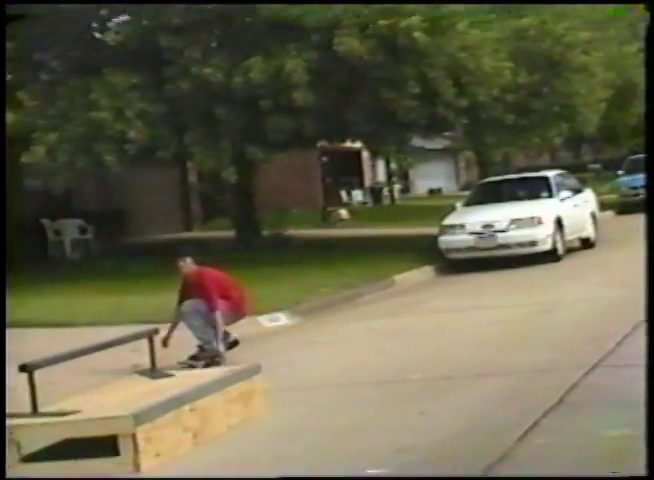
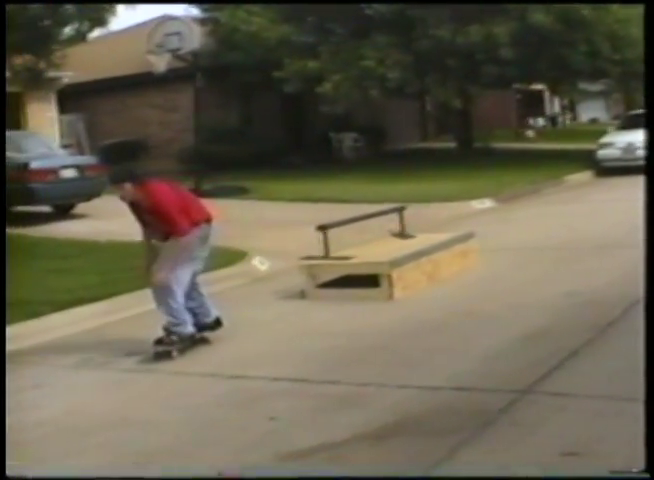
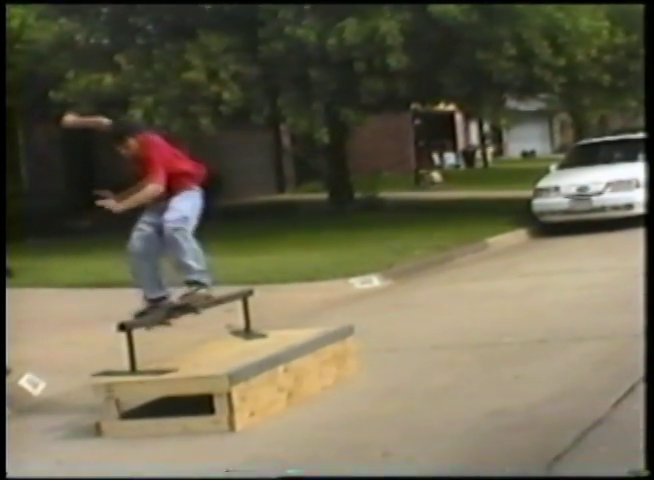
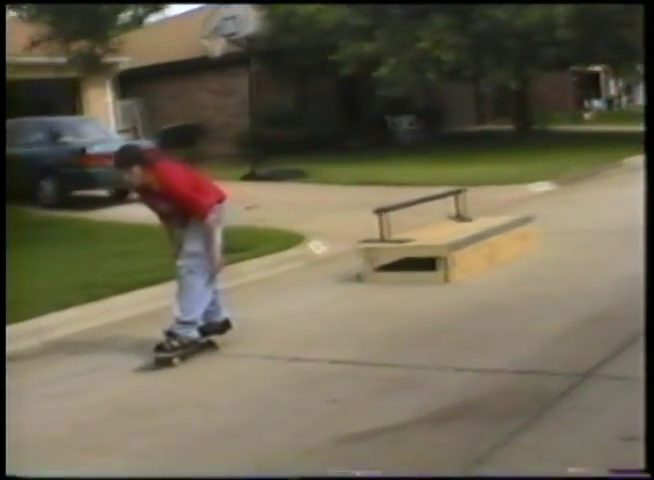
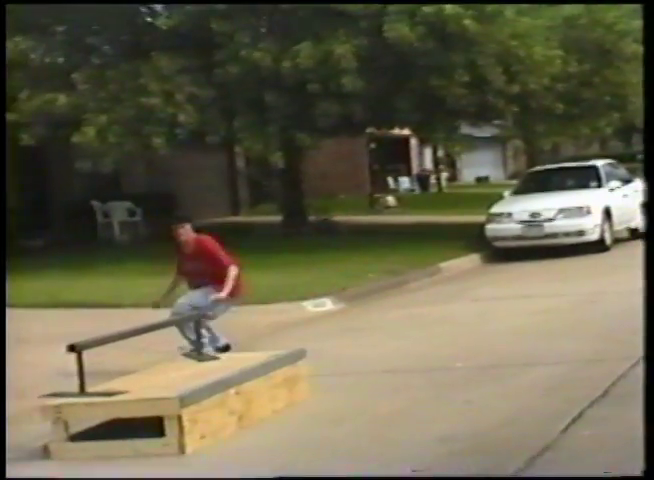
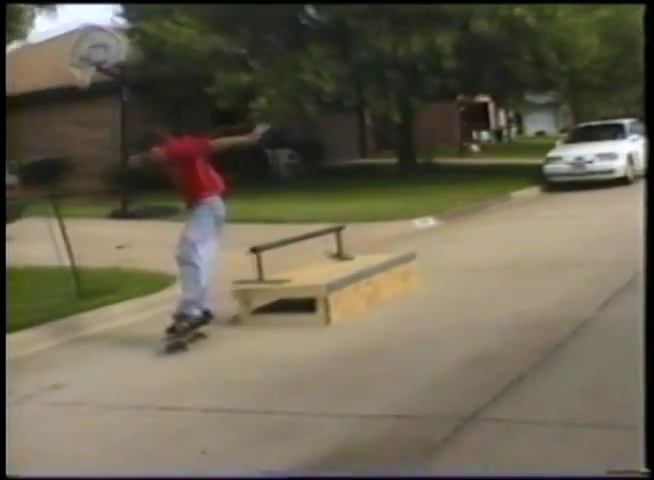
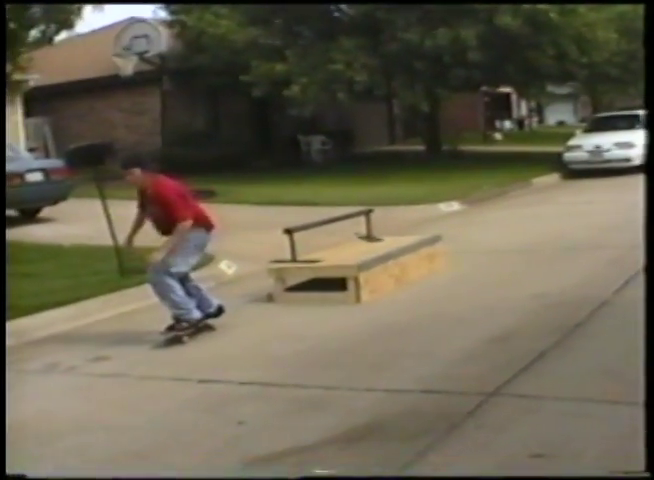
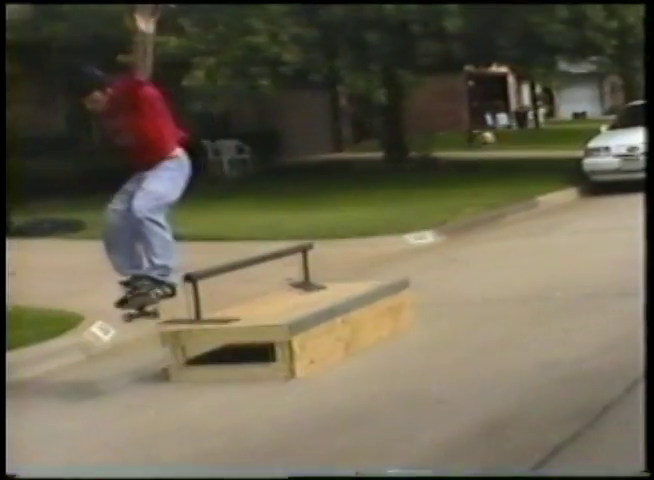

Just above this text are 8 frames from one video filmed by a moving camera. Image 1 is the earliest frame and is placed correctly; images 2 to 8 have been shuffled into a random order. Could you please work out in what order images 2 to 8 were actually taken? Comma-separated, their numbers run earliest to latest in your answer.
5, 3, 8, 6, 7, 2, 4
